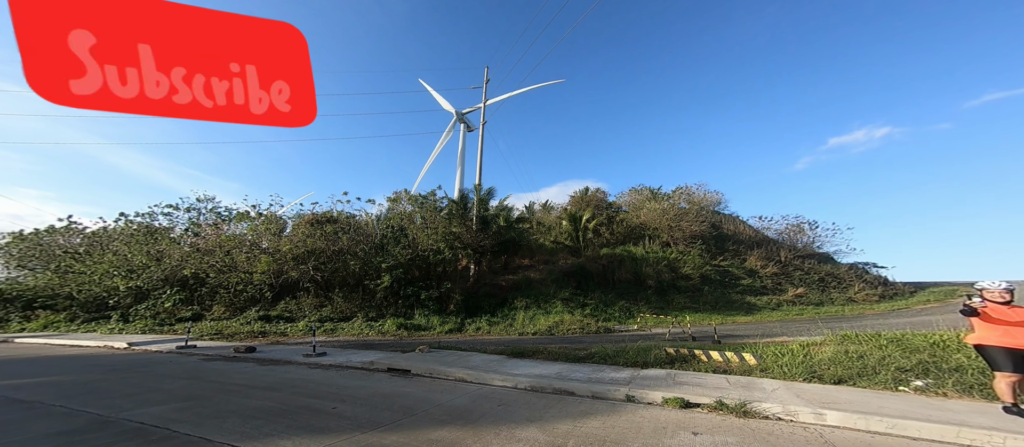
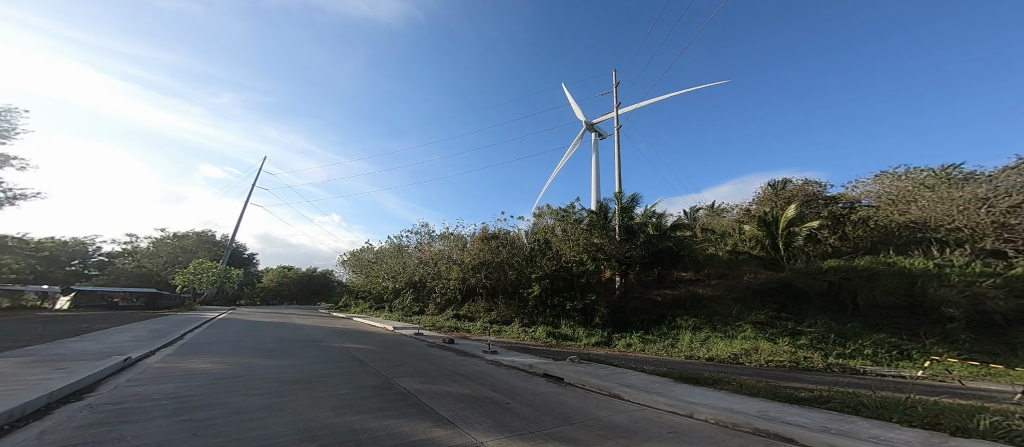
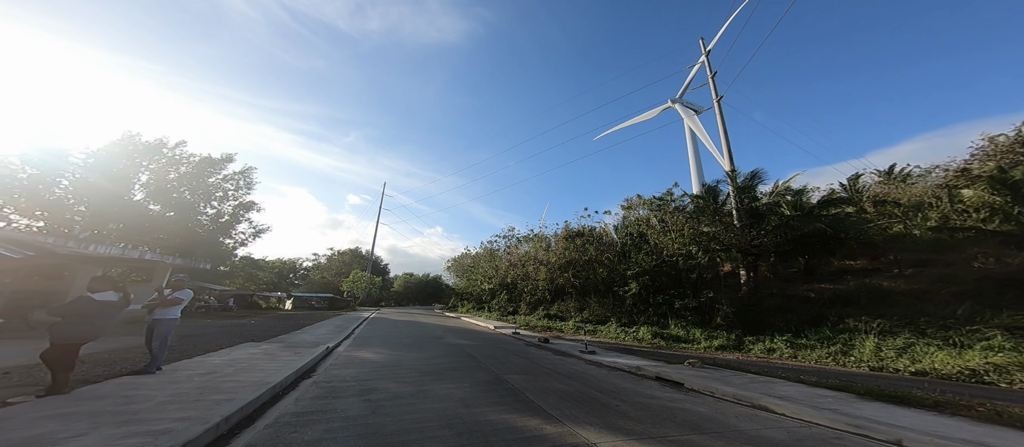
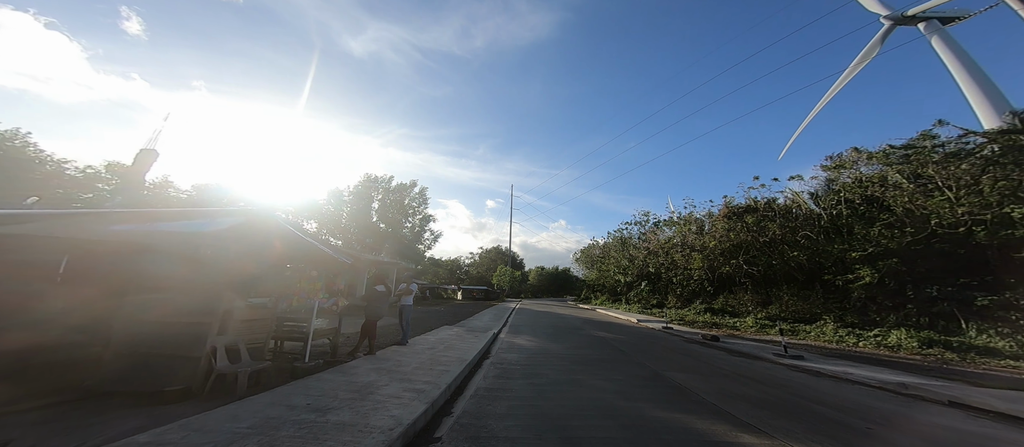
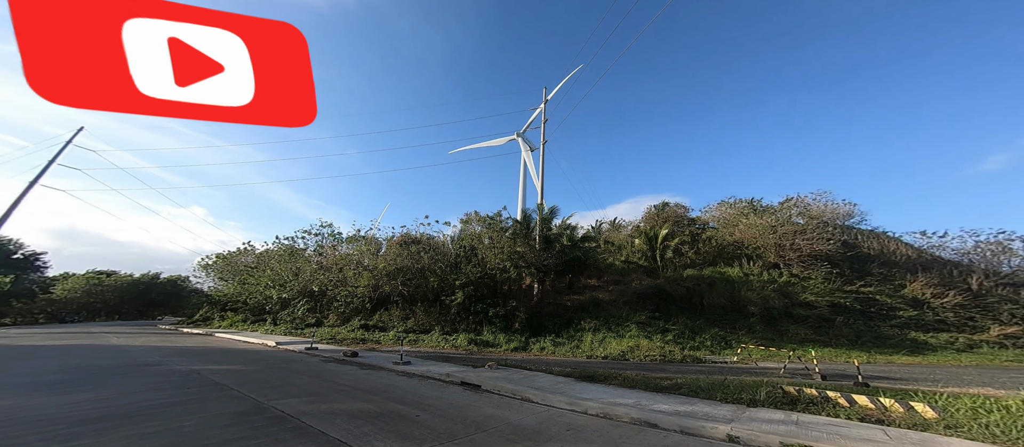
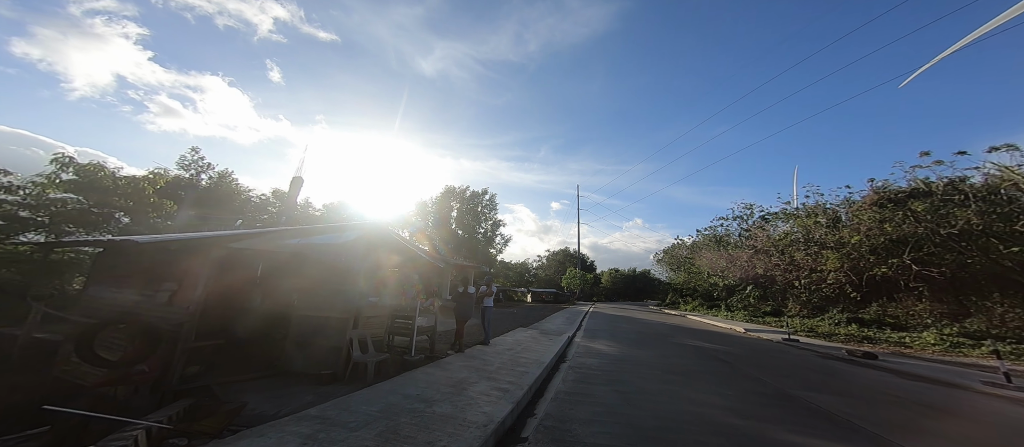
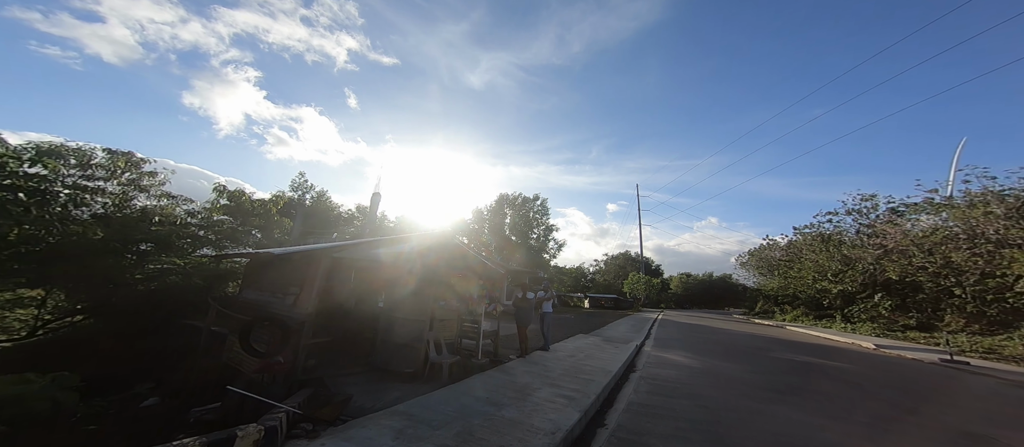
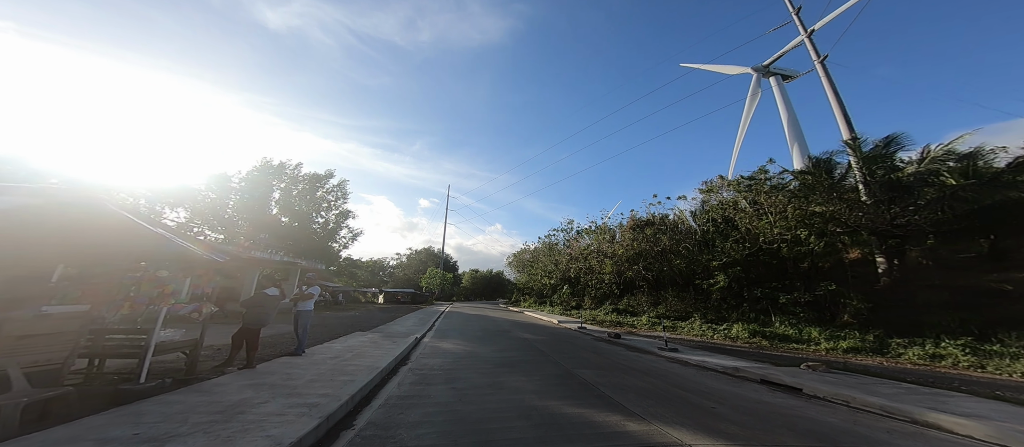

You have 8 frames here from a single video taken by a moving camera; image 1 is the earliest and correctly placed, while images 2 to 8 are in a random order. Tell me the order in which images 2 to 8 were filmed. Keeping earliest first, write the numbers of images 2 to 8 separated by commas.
5, 2, 3, 8, 4, 6, 7
